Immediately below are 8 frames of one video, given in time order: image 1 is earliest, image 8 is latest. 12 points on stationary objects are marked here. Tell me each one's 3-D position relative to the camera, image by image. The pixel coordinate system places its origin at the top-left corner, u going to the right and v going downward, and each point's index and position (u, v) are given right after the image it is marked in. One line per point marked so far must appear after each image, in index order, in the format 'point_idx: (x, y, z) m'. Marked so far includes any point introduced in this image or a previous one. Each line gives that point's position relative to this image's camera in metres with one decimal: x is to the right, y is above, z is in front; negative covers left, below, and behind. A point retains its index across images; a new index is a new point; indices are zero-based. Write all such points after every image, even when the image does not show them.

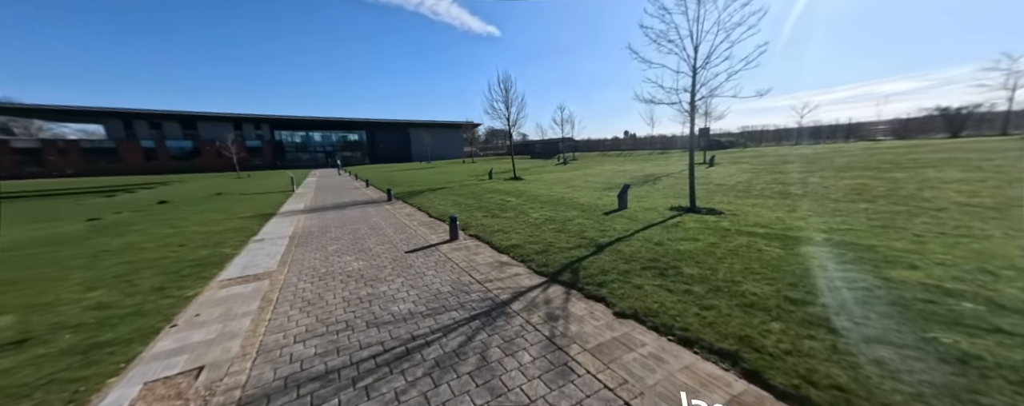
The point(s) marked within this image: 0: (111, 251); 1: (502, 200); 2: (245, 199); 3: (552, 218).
0: (-9.9, -1.1, +7.6) m
1: (-0.5, +0.1, +11.8) m
2: (-14.7, +0.2, +16.9) m
3: (+1.0, -0.4, +7.8) m
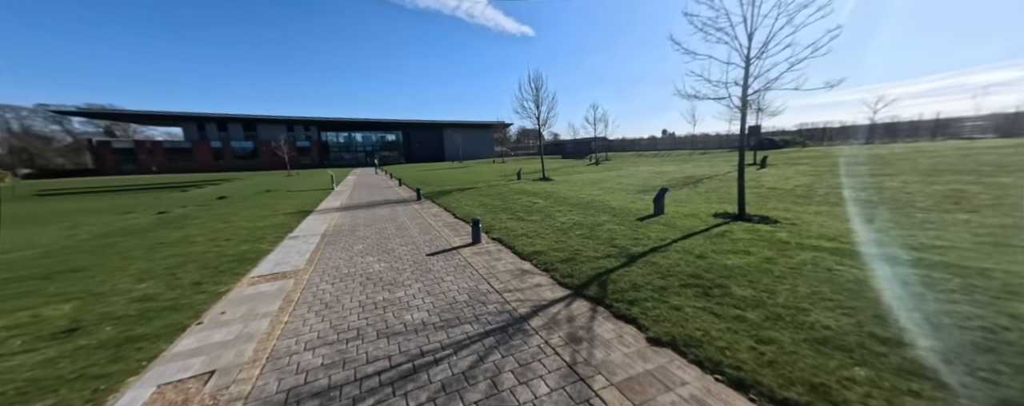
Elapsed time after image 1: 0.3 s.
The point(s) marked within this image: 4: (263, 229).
0: (-9.2, -1.0, +8.2) m
1: (+0.6, 0.0, +11.4) m
2: (-13.1, +0.4, +18.0) m
3: (+1.6, -0.5, +7.4) m
4: (-7.7, -0.8, +9.4) m
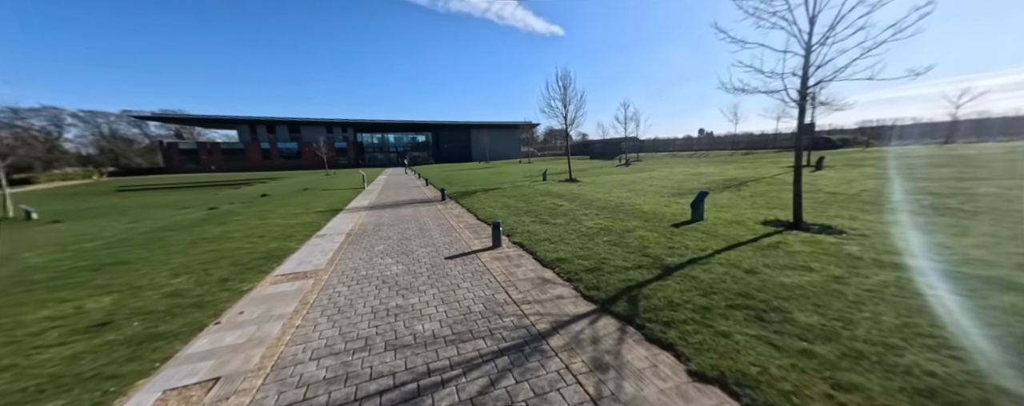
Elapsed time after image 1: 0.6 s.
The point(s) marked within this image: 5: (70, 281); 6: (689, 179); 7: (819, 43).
0: (-8.6, -1.0, +8.7) m
1: (+1.5, -0.1, +11.0) m
2: (-11.6, +0.5, +18.7) m
3: (+2.2, -0.5, +6.9) m
4: (-6.9, -0.8, +9.7) m
5: (-8.1, -1.4, +5.6) m
6: (+8.6, +1.1, +14.8) m
7: (+6.1, +3.2, +6.1) m
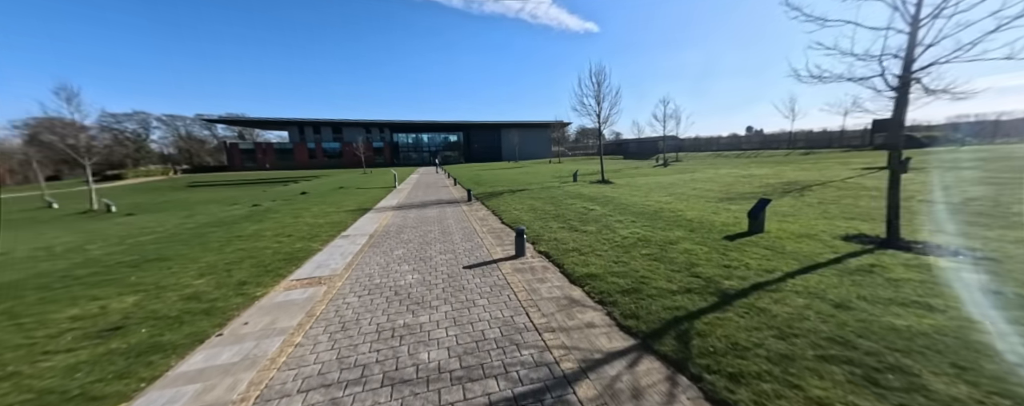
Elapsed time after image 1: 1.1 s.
0: (-7.9, -0.9, +8.9) m
1: (+2.4, -0.2, +10.2) m
2: (-9.8, +0.6, +19.2) m
3: (+2.7, -0.7, +6.1) m
4: (-6.1, -0.8, +9.8) m
5: (-7.7, -1.4, +5.8) m
6: (+9.9, +0.9, +13.3) m
7: (+6.6, +3.0, +4.9) m
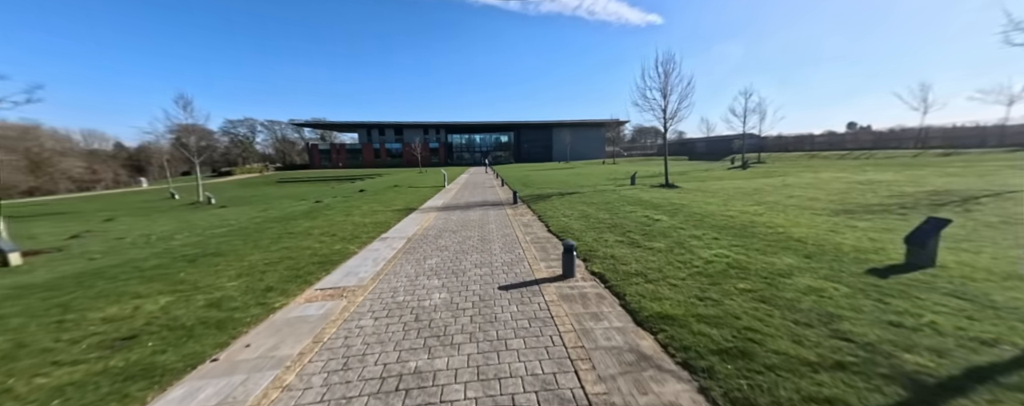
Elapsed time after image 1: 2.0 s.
0: (-6.5, -0.9, +9.1) m
1: (+3.9, -0.4, +8.7) m
2: (-6.7, +0.6, +19.5) m
3: (+3.4, -0.9, +4.6) m
4: (-4.6, -0.8, +9.6) m
5: (-6.8, -1.3, +6.0) m
6: (+11.7, +0.5, +10.5) m
7: (+7.2, +2.7, +2.8) m
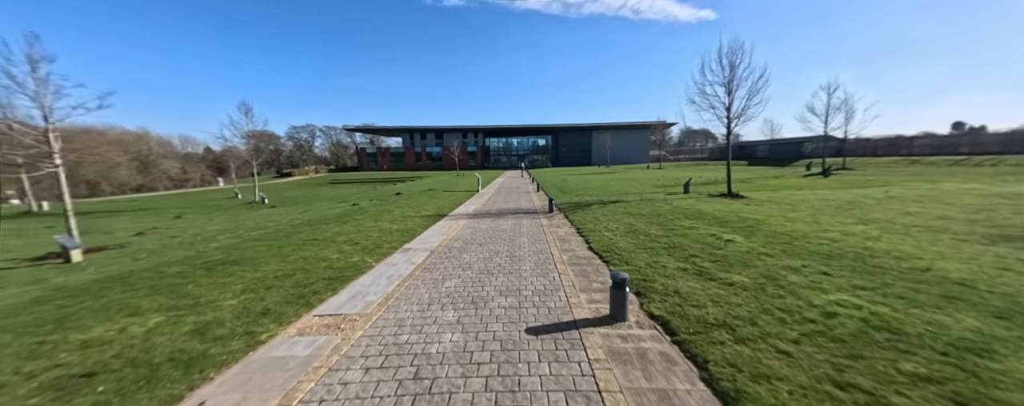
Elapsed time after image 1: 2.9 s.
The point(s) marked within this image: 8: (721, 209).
0: (-5.5, -1.0, +8.7) m
1: (+4.7, -0.8, +7.2) m
2: (-4.4, +0.4, +19.2) m
3: (+3.8, -1.2, +3.1) m
4: (-3.6, -1.0, +9.1) m
5: (-6.2, -1.4, +5.7) m
6: (+12.8, -0.1, +8.0) m
7: (+7.4, +2.3, +0.9) m
8: (+7.3, -0.2, +10.8) m
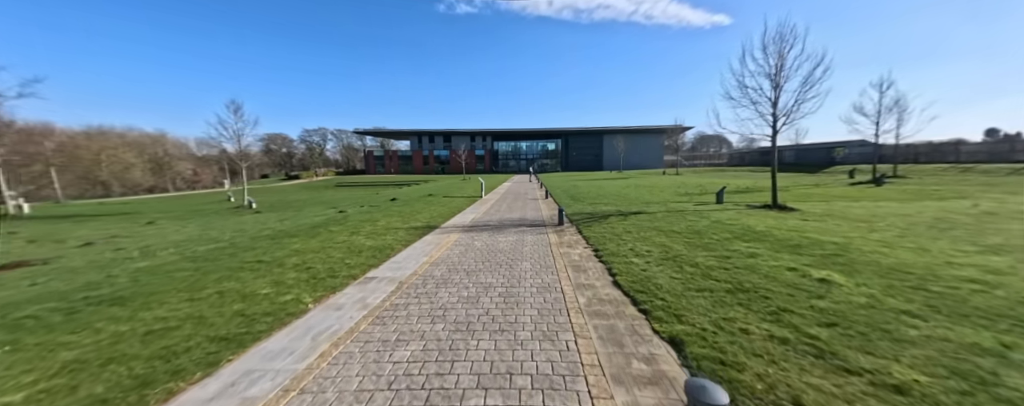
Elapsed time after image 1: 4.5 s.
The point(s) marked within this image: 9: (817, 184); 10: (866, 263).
0: (-5.6, -1.3, +6.9) m
1: (+4.6, -1.1, +5.0) m
2: (-4.2, -0.1, +17.3) m
3: (+3.6, -1.5, +1.0) m
4: (-3.6, -1.2, +7.2) m
5: (-6.3, -1.6, +3.9) m
6: (+12.7, -0.5, +5.7) m
7: (+7.2, +2.0, -1.3) m
8: (+7.4, -0.6, +8.6) m
9: (+18.7, +1.2, +18.8) m
10: (+6.4, -1.0, +5.5) m
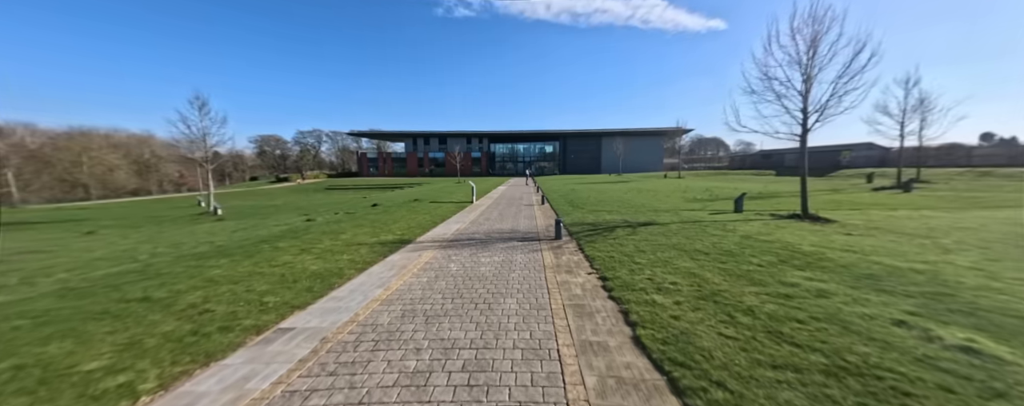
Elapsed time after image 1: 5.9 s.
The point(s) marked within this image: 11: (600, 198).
0: (-5.9, -1.5, +5.1) m
1: (+4.3, -1.4, +3.3) m
2: (-4.6, -0.4, +15.5) m
3: (+3.3, -1.7, -0.8) m
4: (-3.9, -1.5, +5.4) m
5: (-6.6, -1.9, +2.0) m
6: (+12.4, -0.8, +4.0) m
7: (+6.9, +1.8, -2.9) m
8: (+7.0, -0.9, +6.9) m
9: (+18.3, +0.9, +17.3) m
10: (+6.1, -1.2, +3.8) m
11: (+5.2, +0.3, +18.1) m
